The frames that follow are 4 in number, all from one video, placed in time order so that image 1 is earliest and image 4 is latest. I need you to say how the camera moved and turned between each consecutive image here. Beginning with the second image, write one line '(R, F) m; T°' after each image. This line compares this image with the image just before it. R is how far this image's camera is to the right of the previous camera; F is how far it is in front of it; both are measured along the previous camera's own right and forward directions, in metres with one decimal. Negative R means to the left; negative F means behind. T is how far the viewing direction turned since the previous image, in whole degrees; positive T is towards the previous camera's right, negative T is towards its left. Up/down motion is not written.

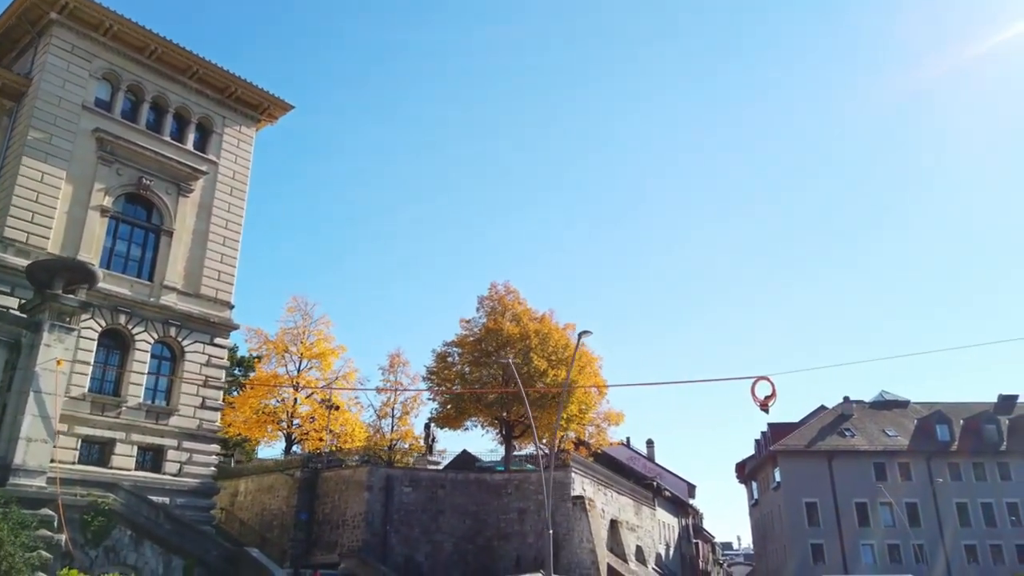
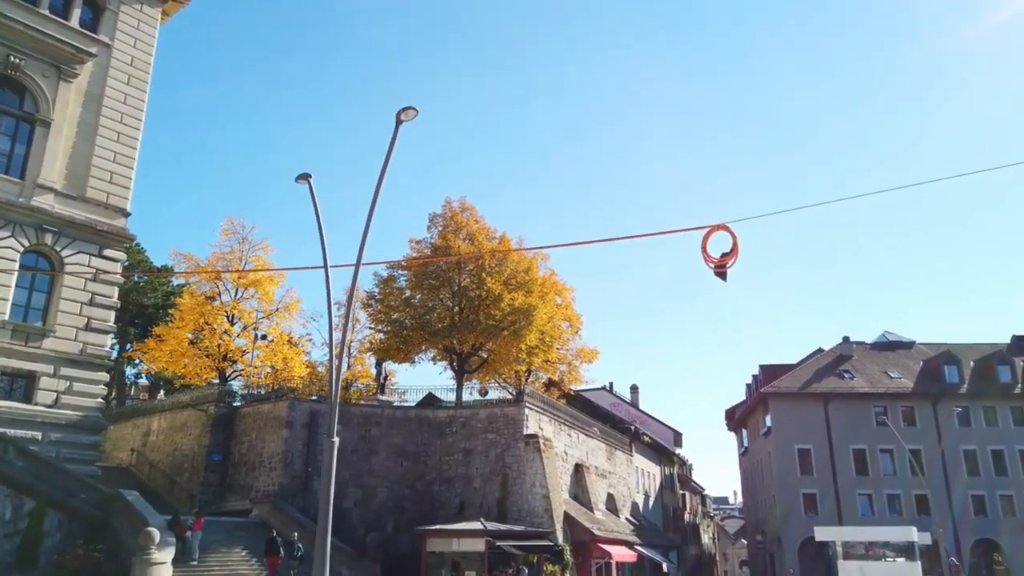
(+2.0, +4.6) m; 0°
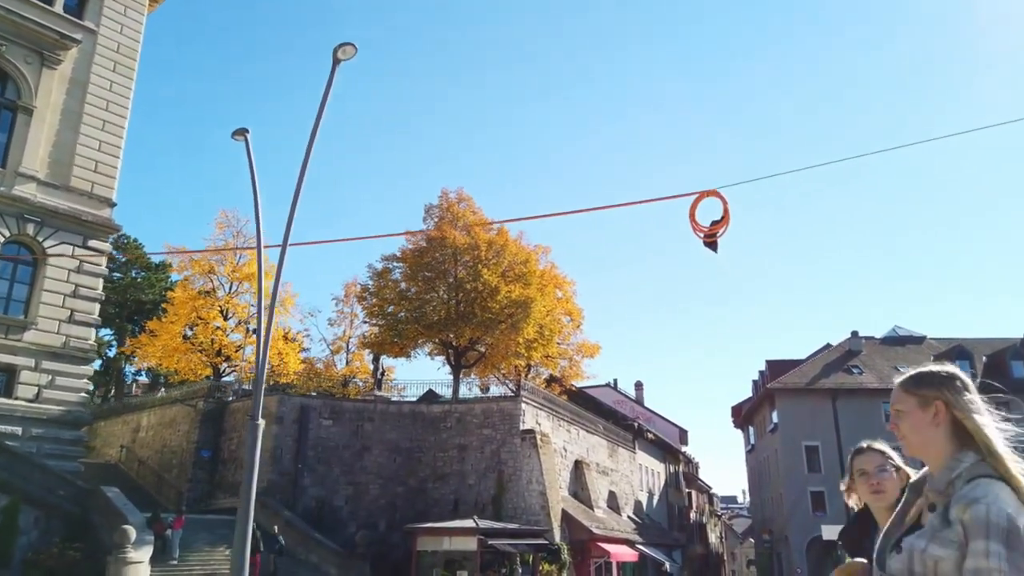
(+0.4, +0.8) m; -1°
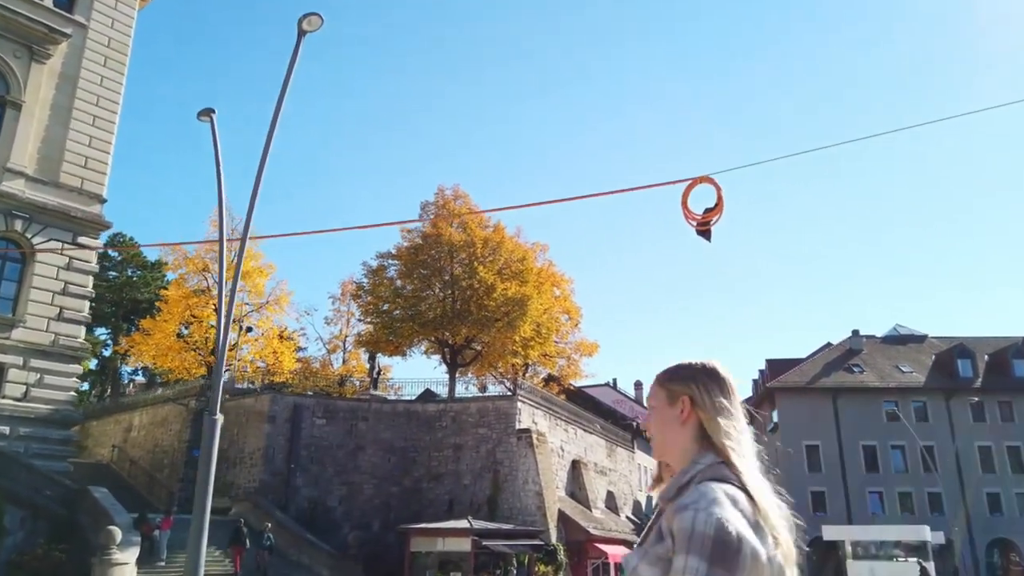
(+0.2, +0.4) m; 0°
